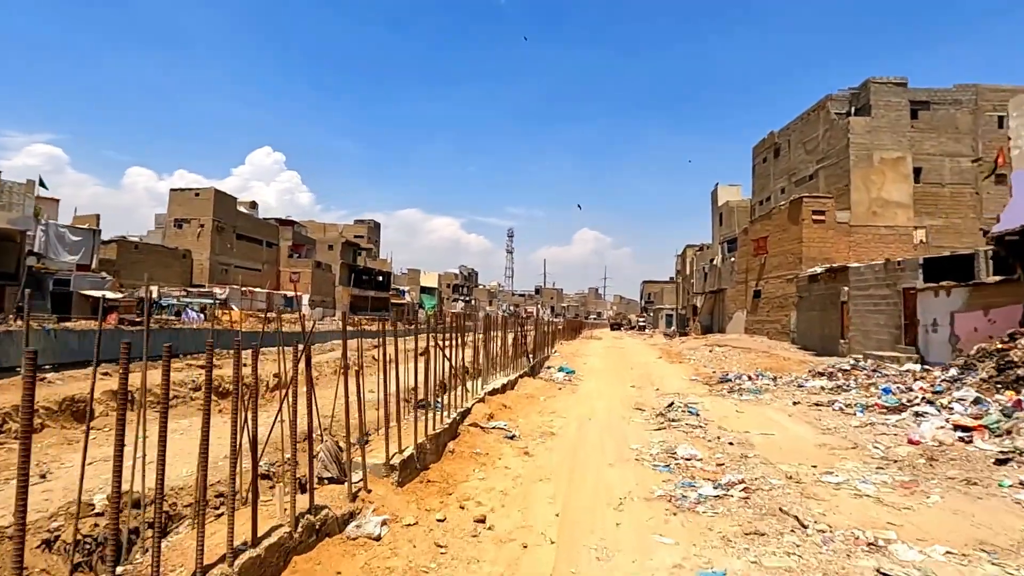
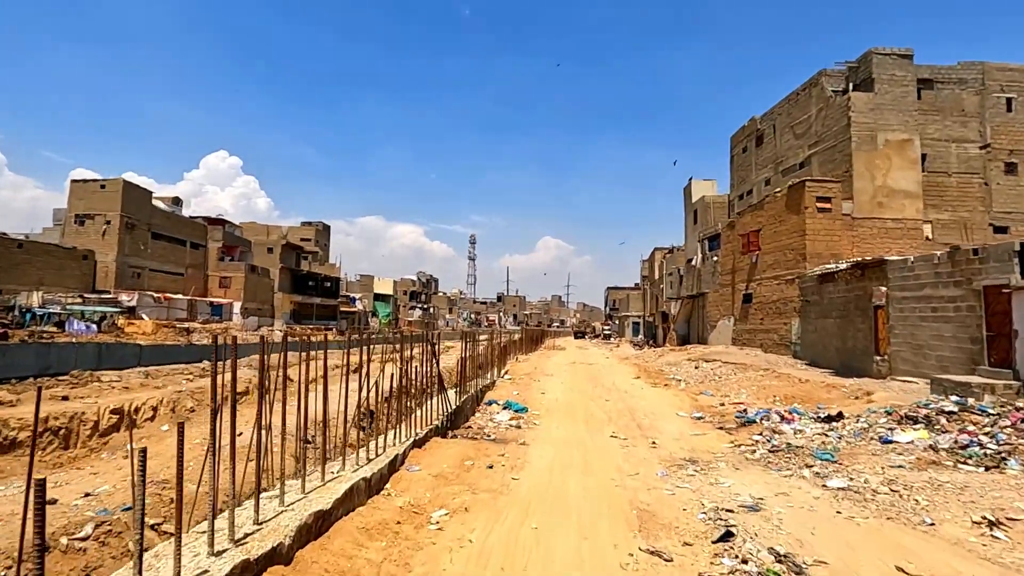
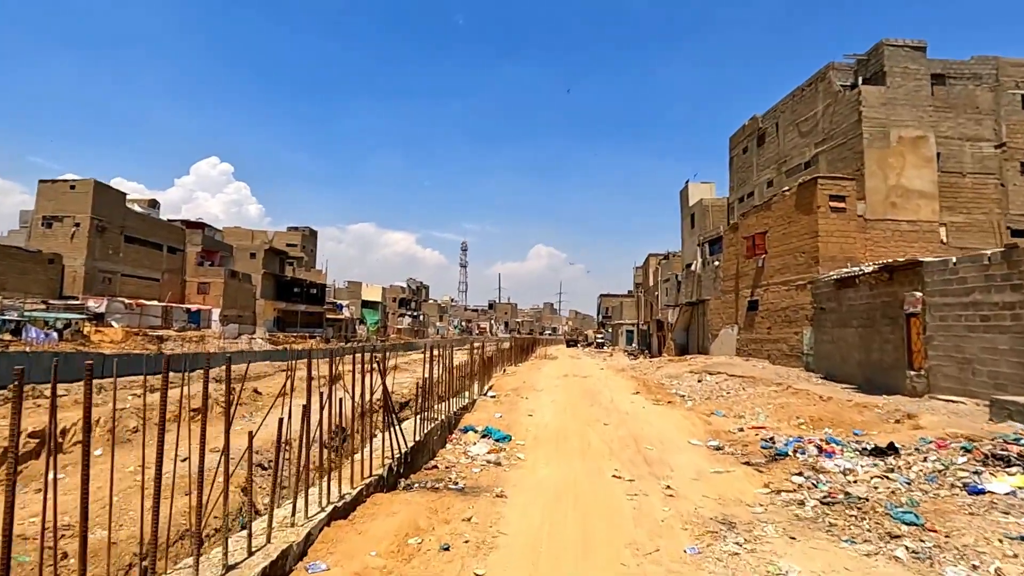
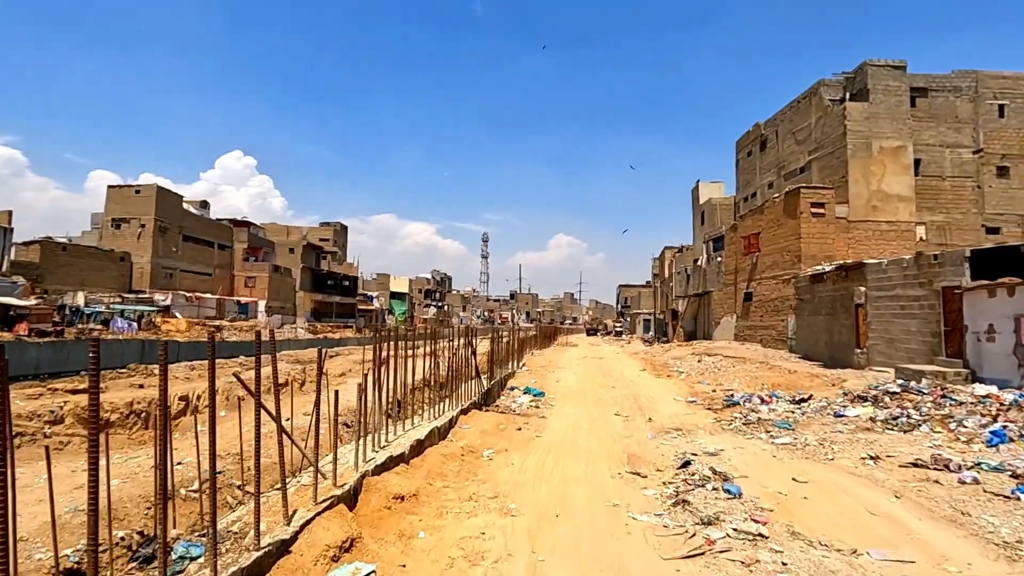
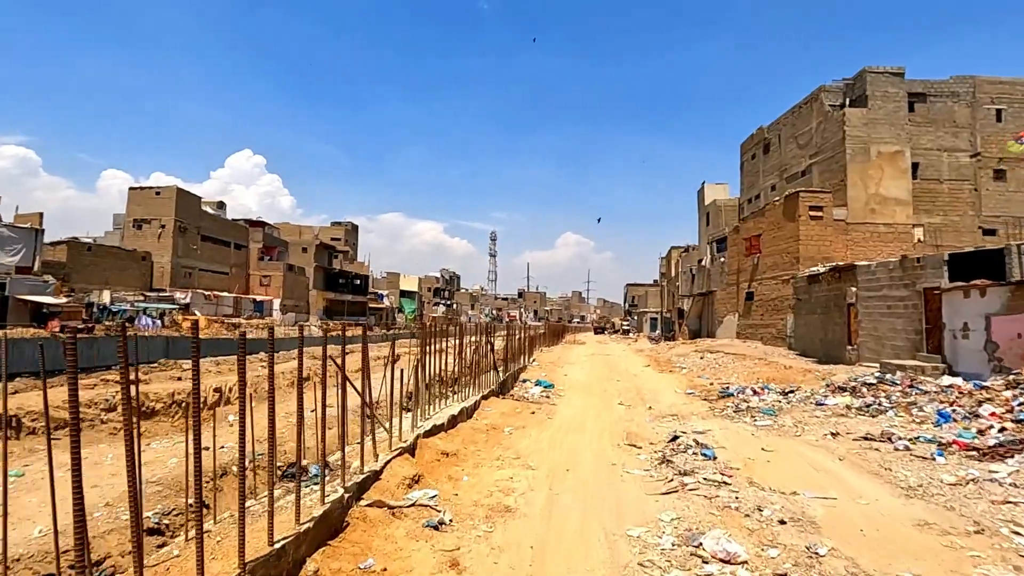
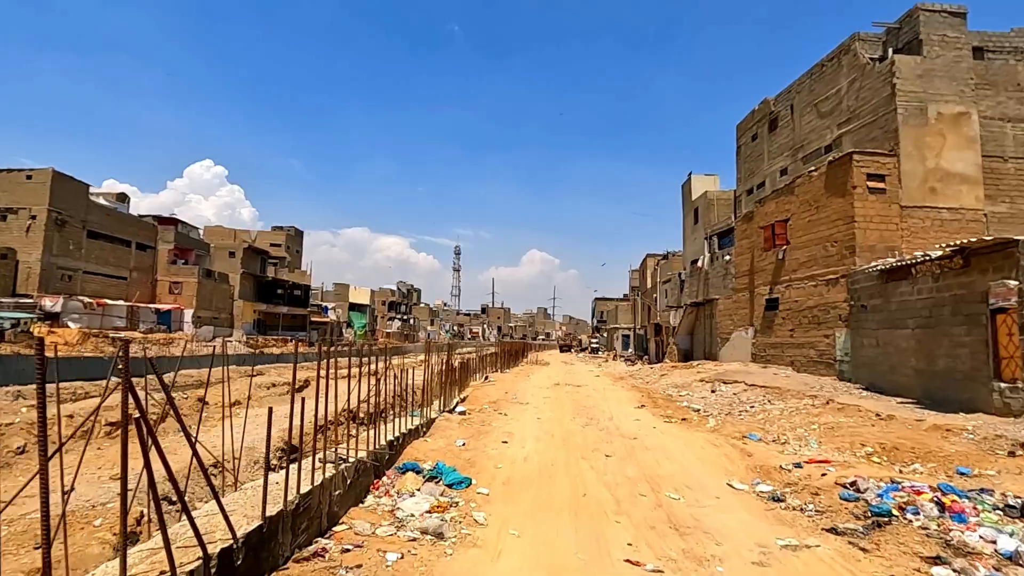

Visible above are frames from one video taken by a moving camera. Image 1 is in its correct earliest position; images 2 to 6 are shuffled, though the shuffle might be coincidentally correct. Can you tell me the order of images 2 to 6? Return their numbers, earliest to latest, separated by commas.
5, 4, 2, 3, 6
